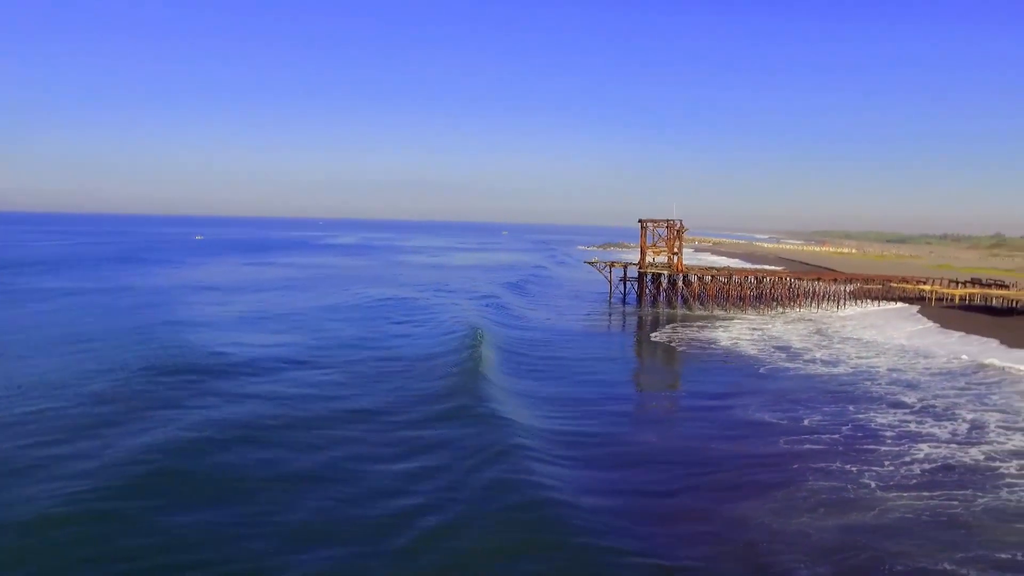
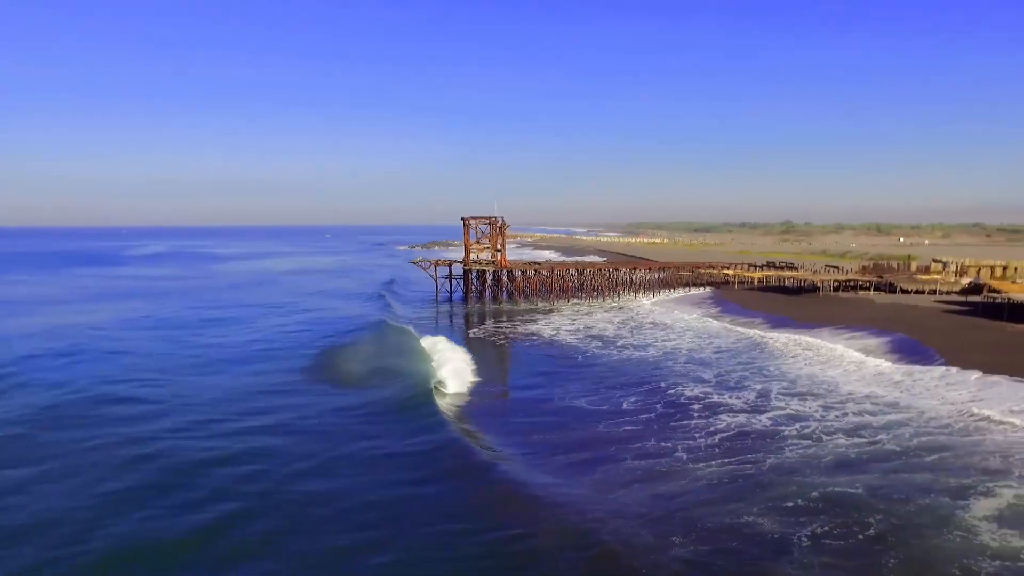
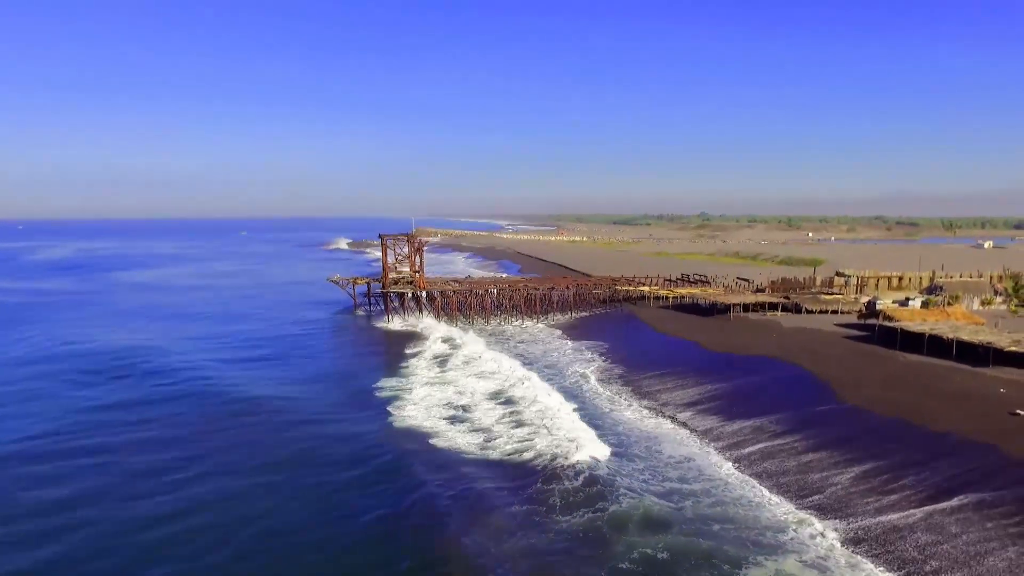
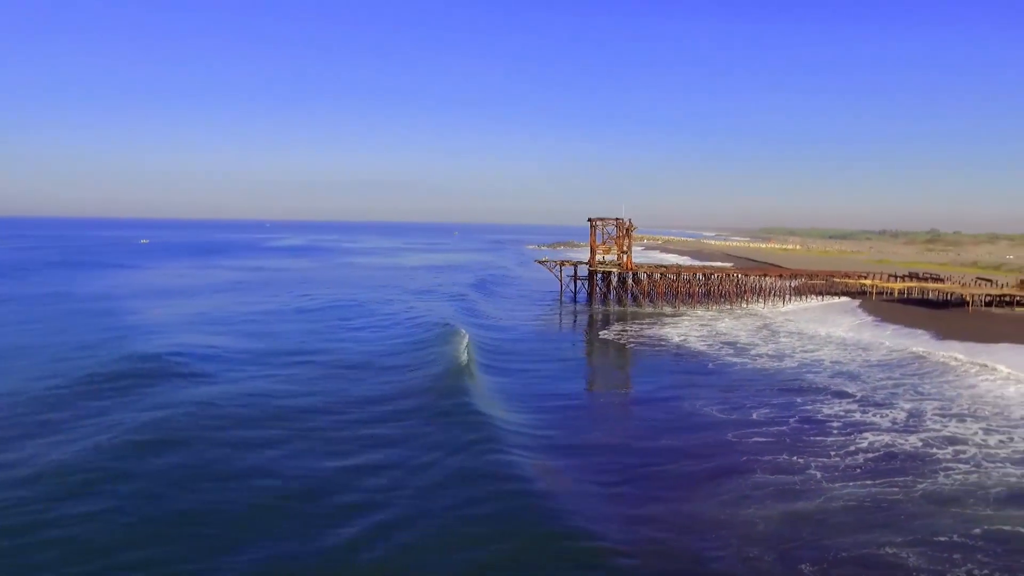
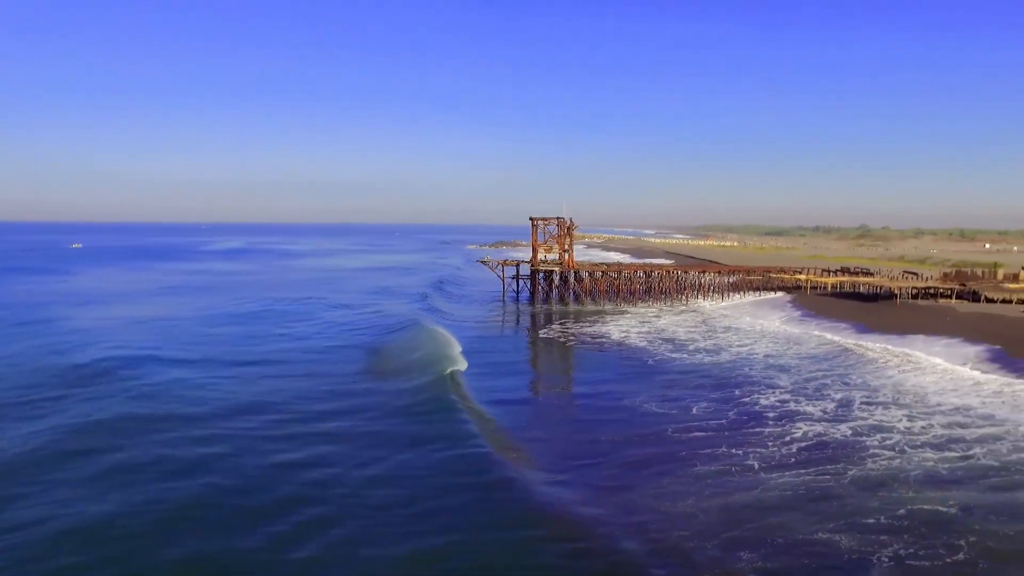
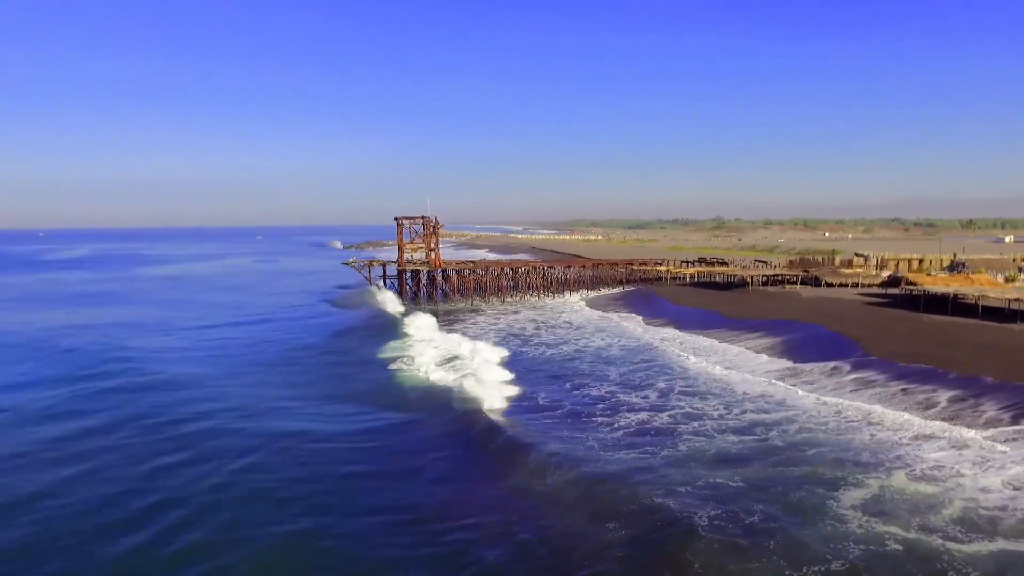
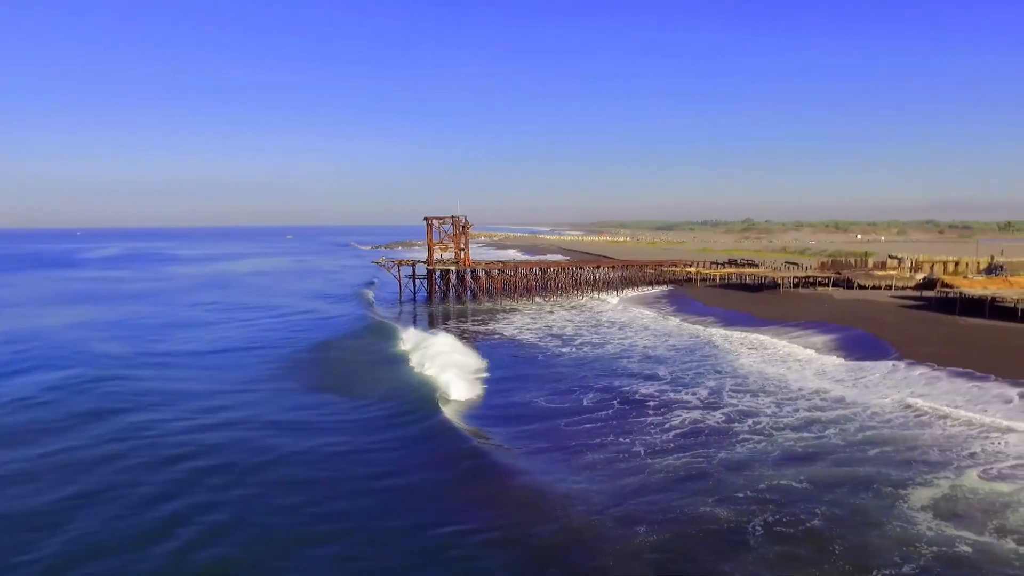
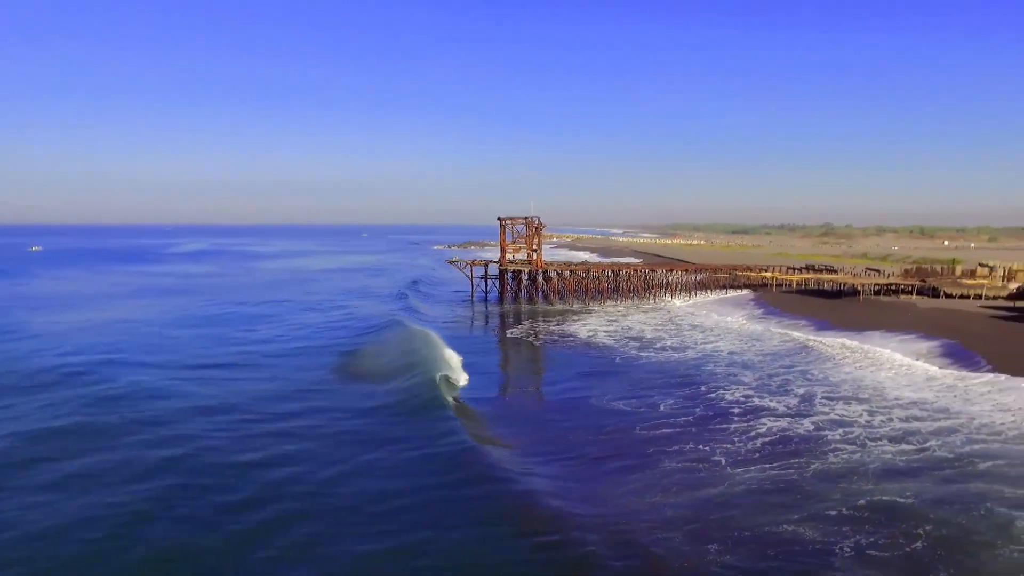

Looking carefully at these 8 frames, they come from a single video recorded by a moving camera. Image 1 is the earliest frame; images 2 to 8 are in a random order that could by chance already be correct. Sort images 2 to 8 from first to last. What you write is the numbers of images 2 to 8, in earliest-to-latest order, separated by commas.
4, 5, 8, 2, 7, 6, 3
